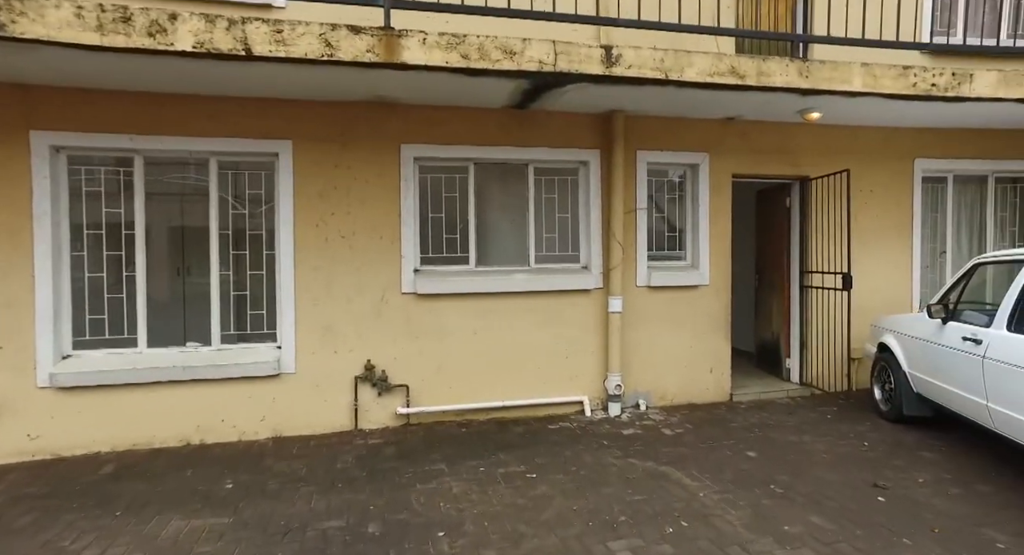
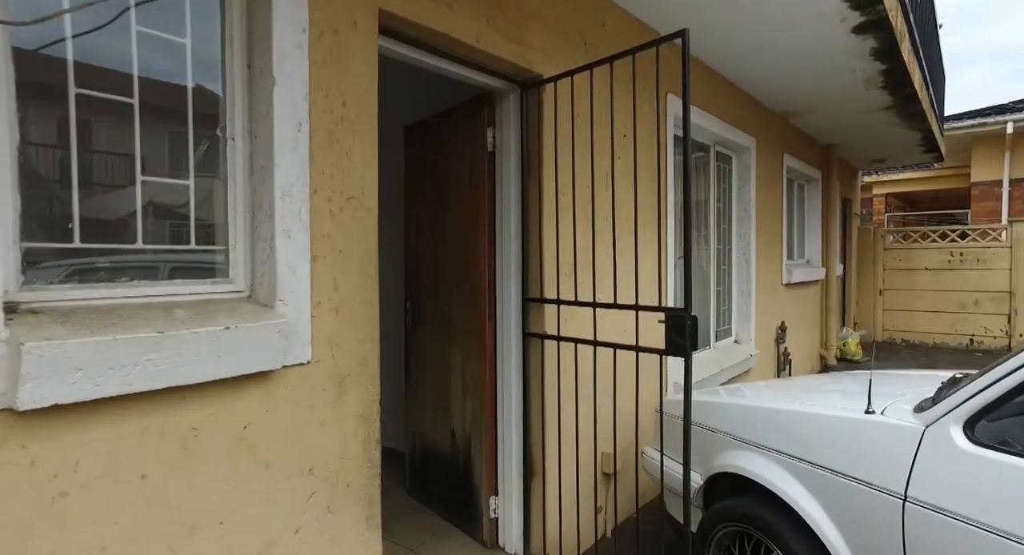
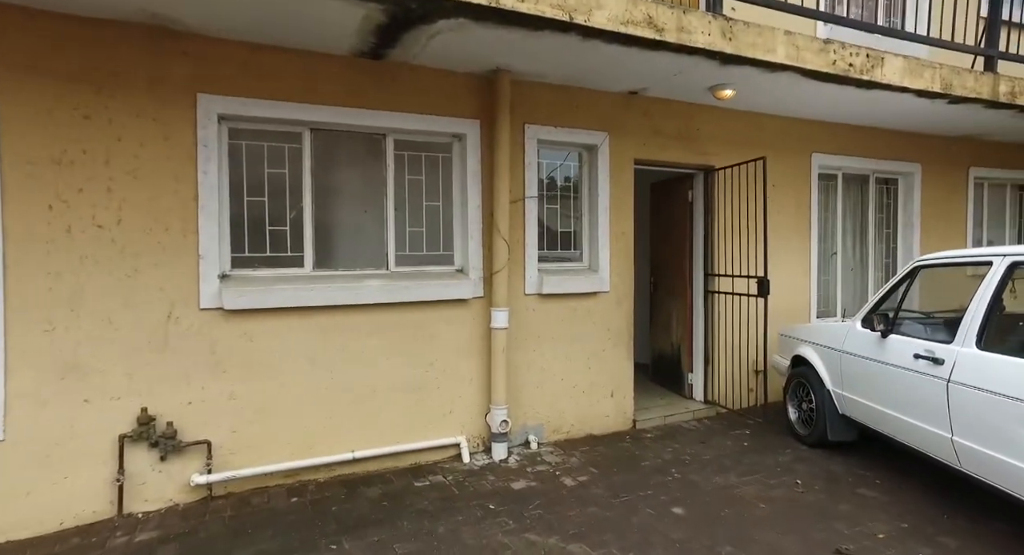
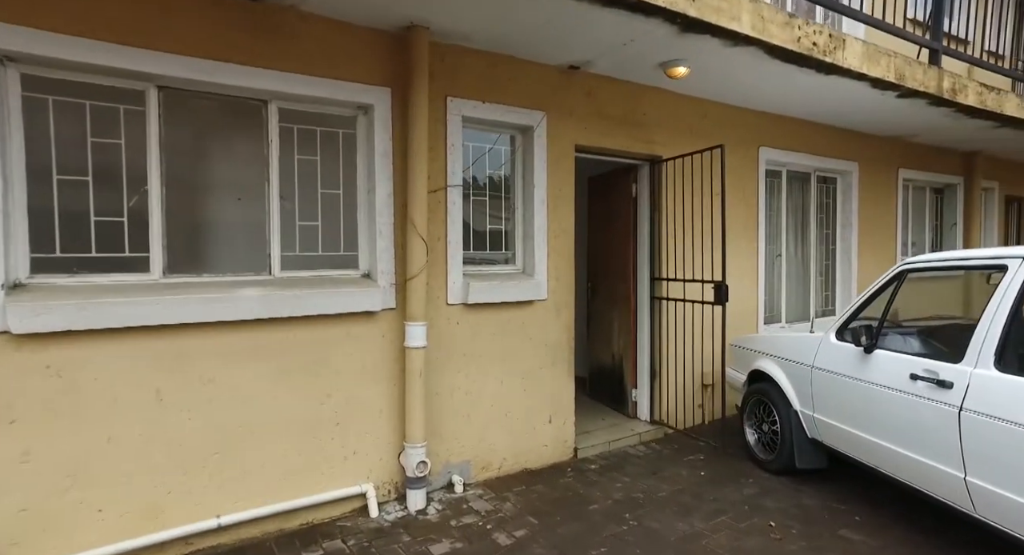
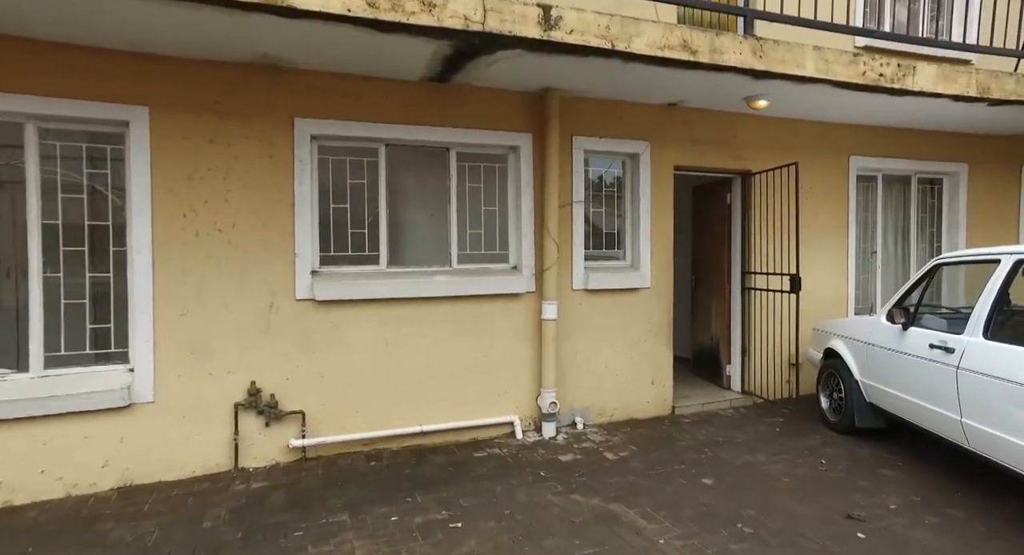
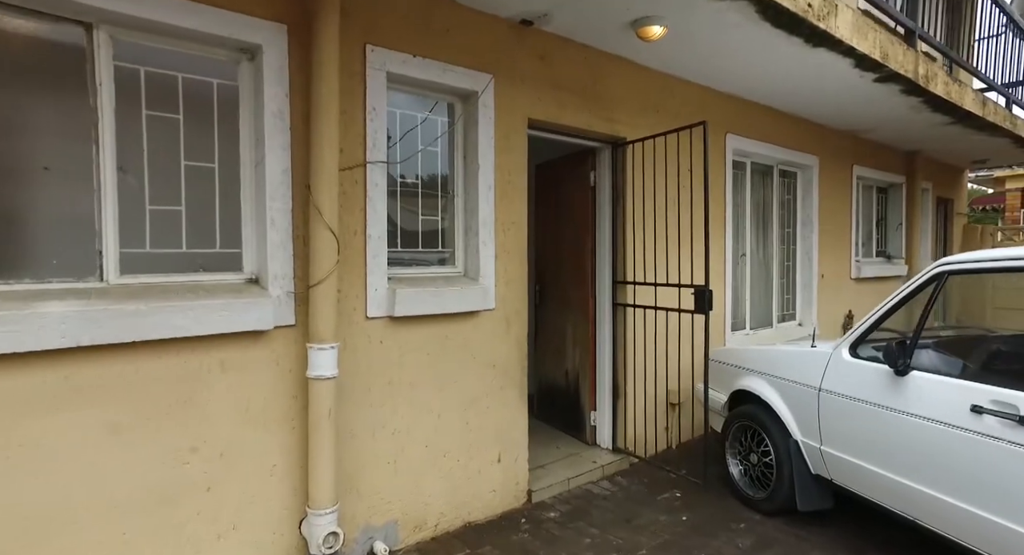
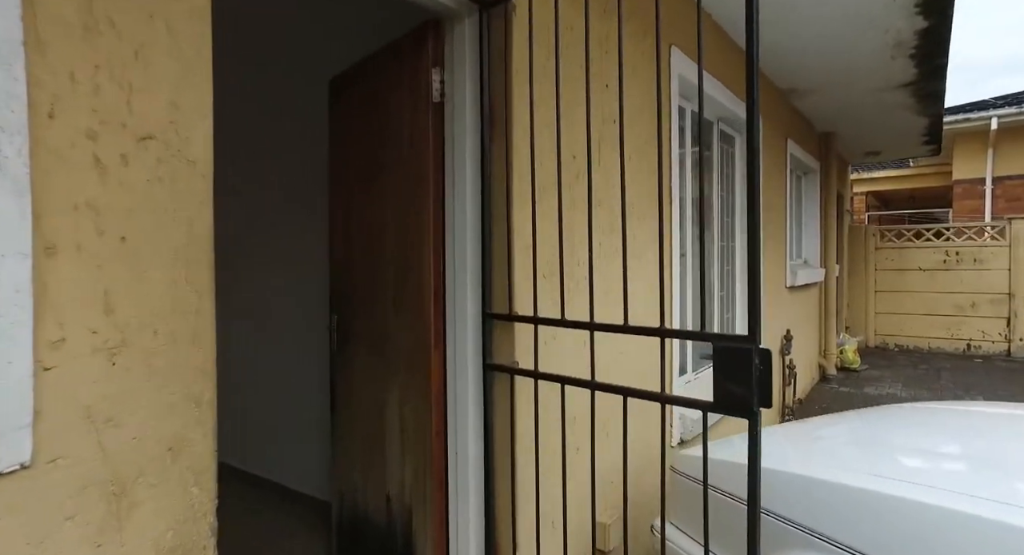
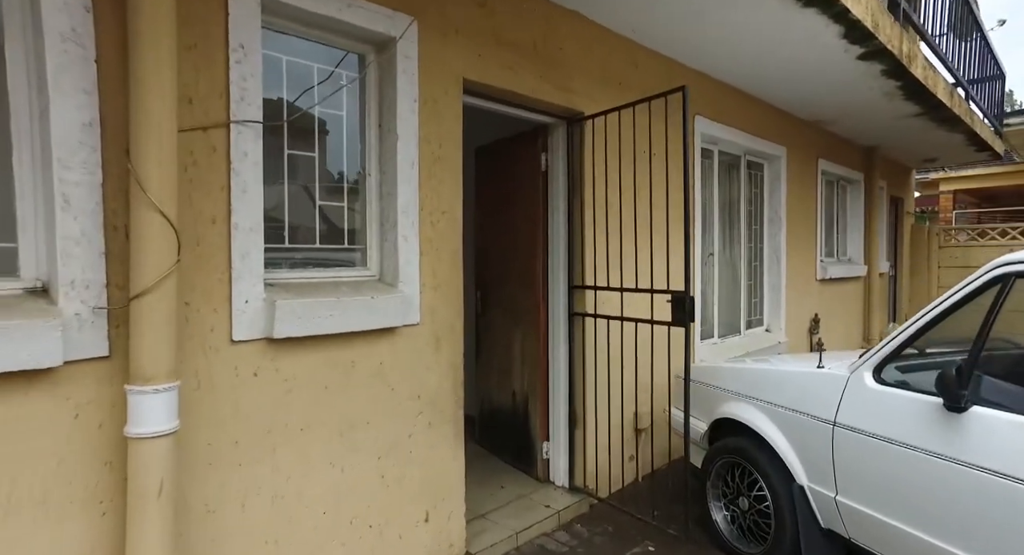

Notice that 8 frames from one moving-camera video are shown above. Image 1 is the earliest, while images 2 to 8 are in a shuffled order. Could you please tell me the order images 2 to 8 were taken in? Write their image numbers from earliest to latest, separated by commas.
5, 3, 4, 6, 8, 2, 7
